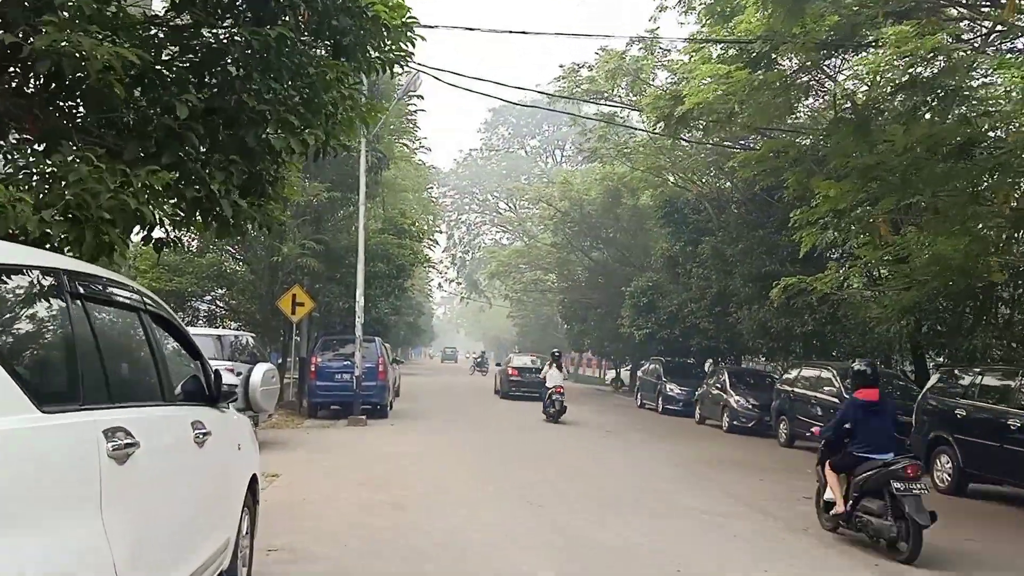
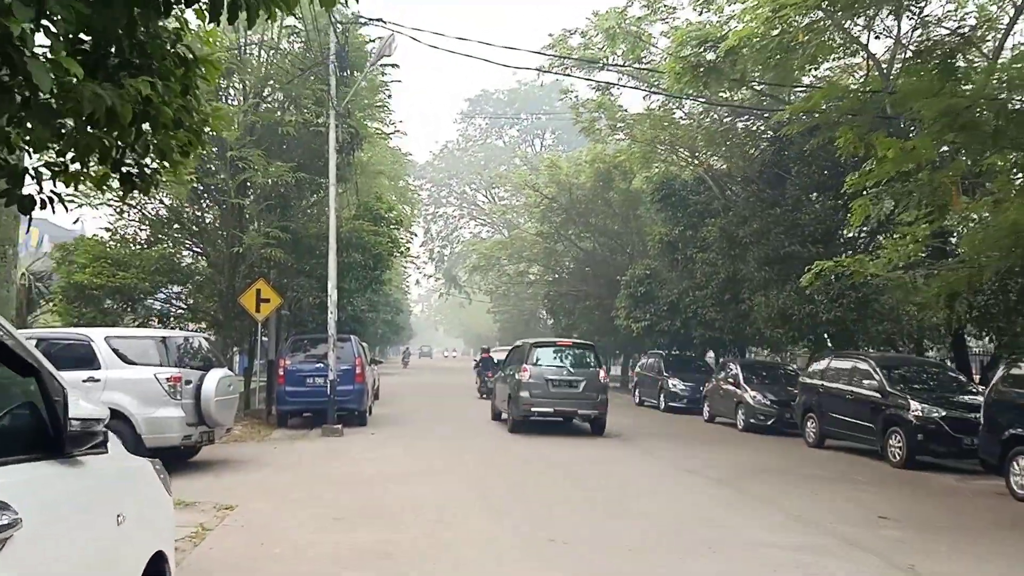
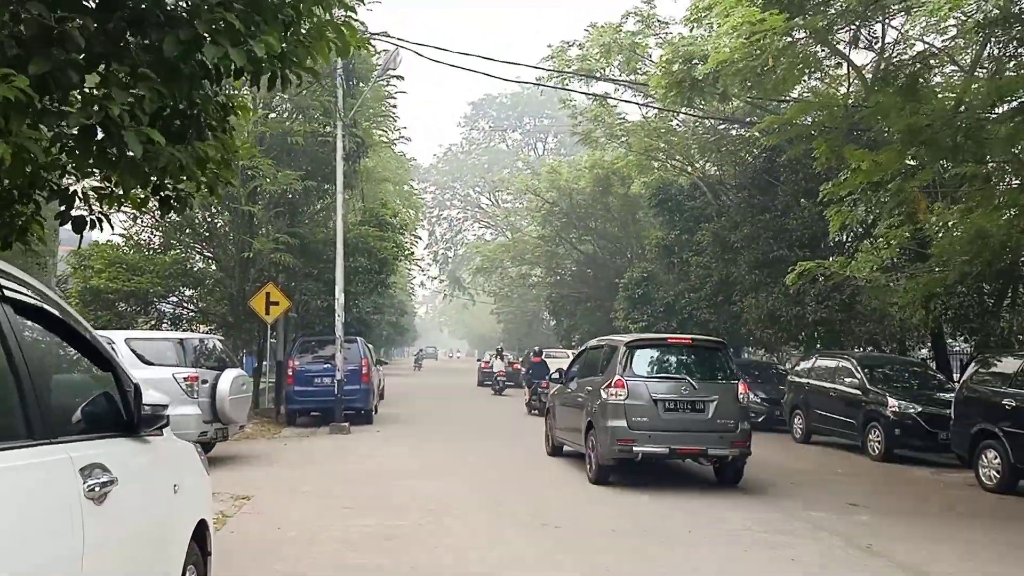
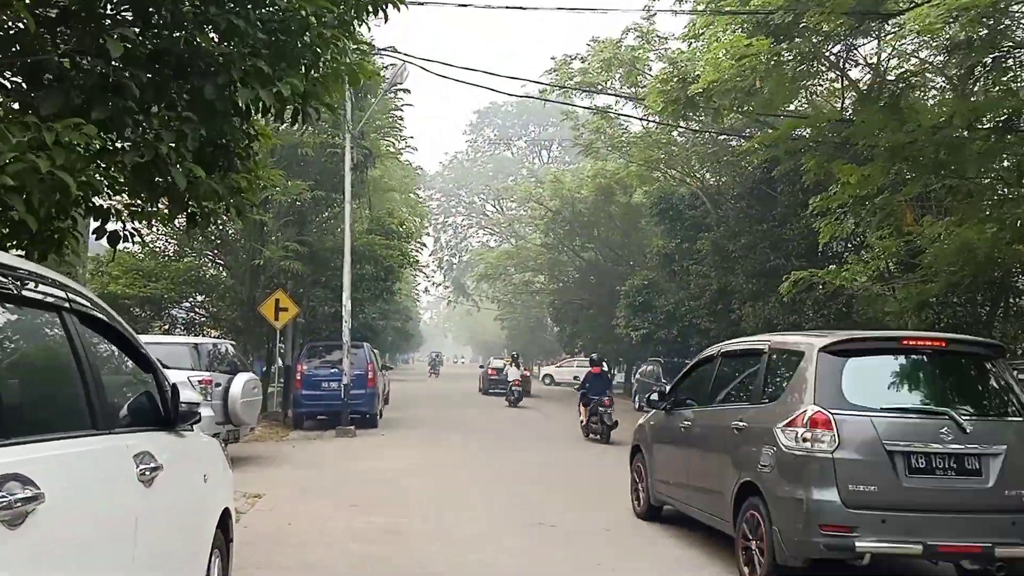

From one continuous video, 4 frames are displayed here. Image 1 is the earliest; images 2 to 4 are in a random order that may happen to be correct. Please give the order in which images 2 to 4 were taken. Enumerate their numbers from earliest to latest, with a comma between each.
4, 3, 2
